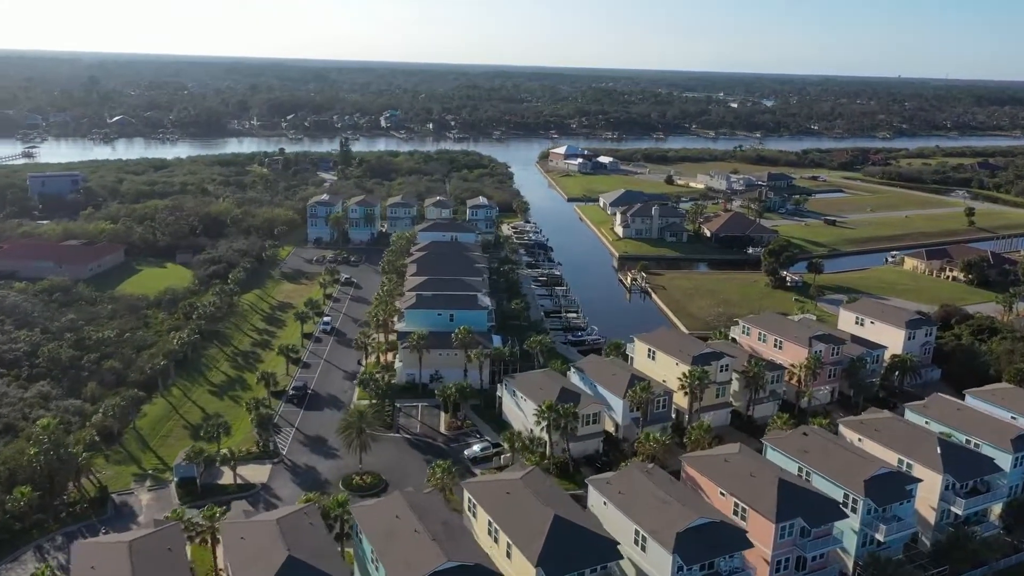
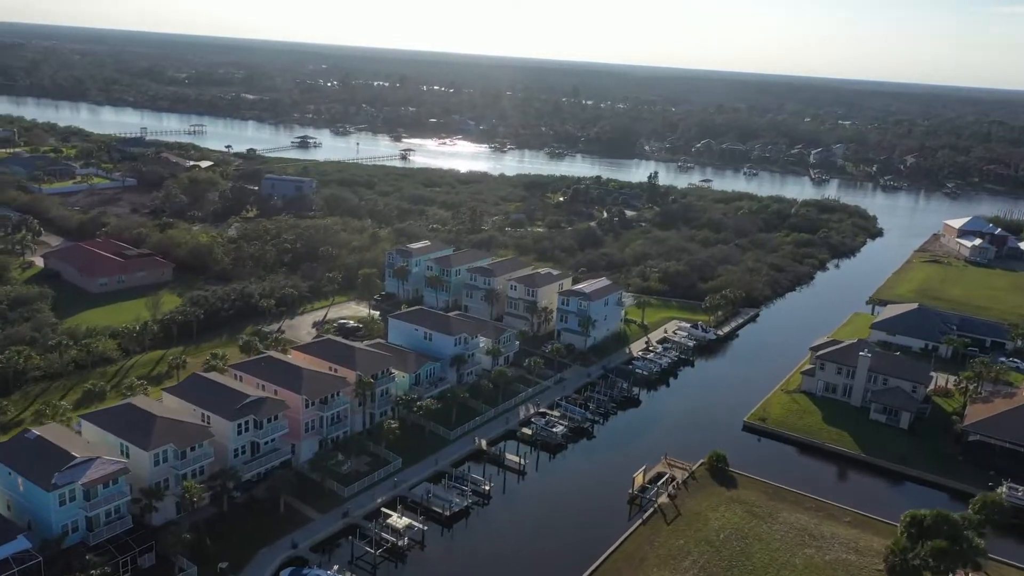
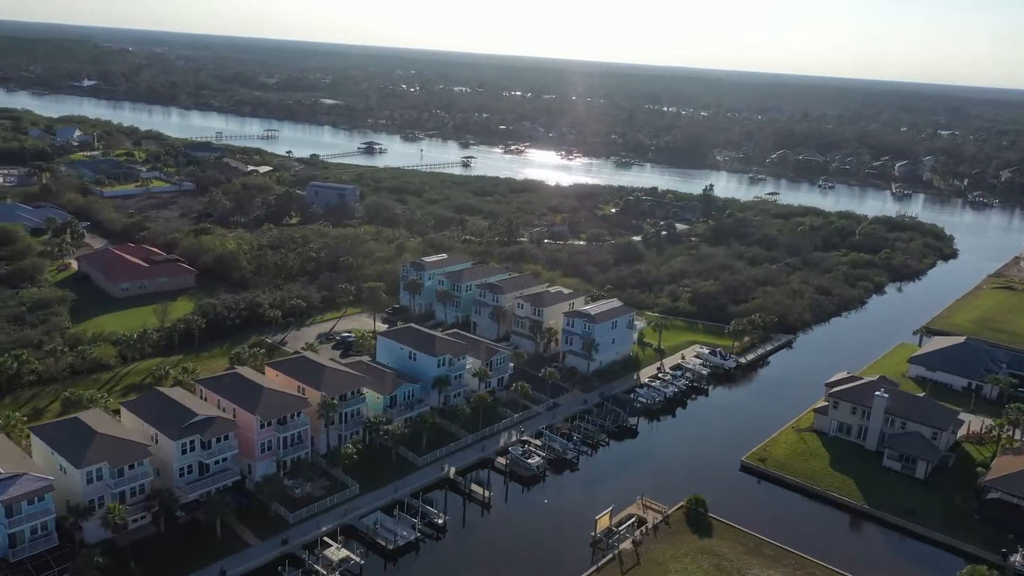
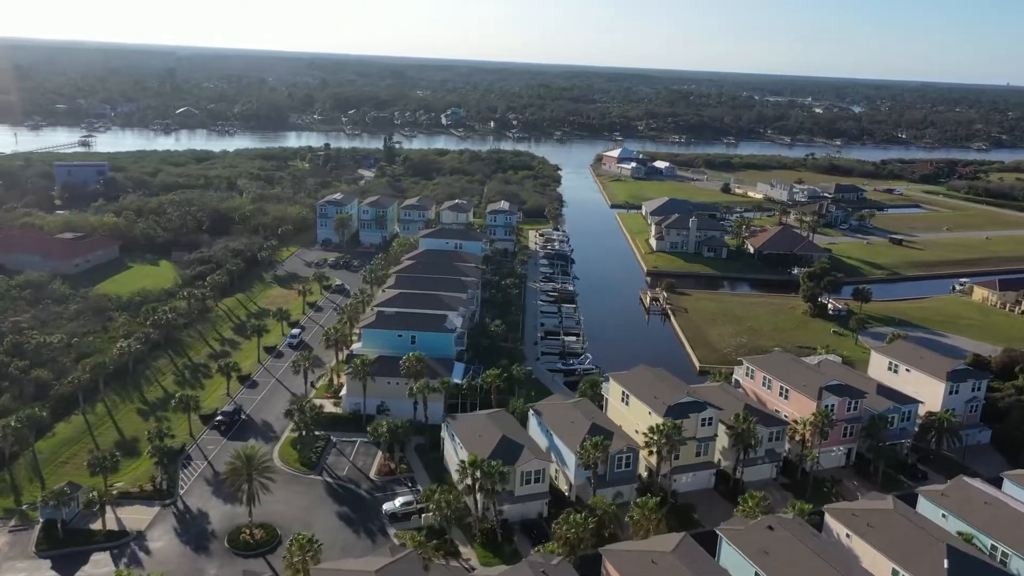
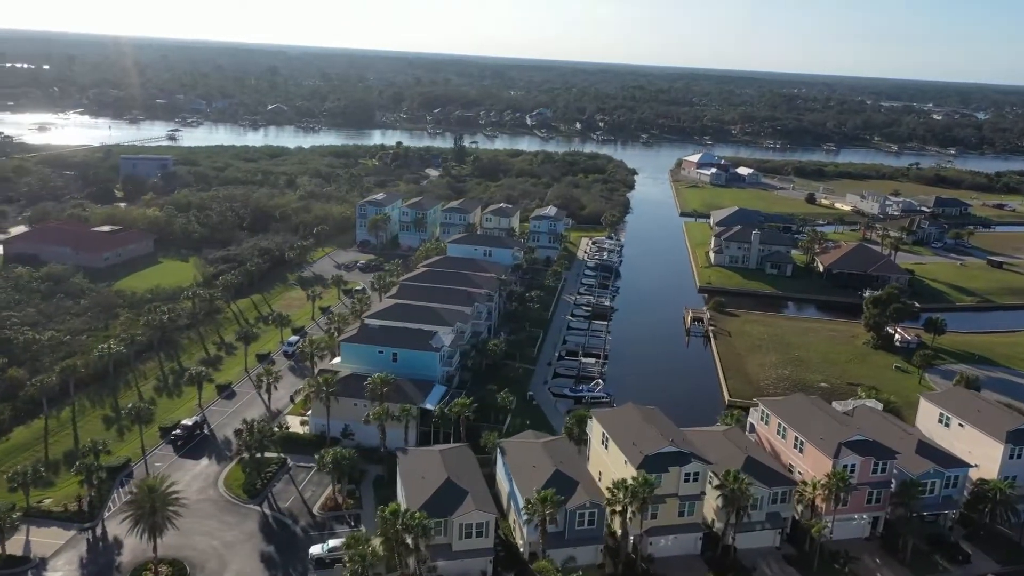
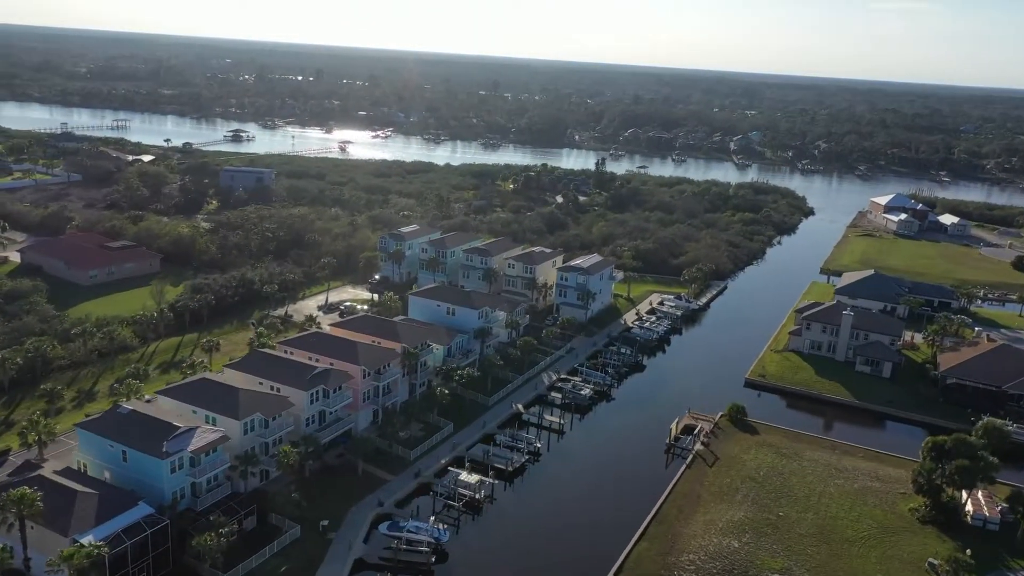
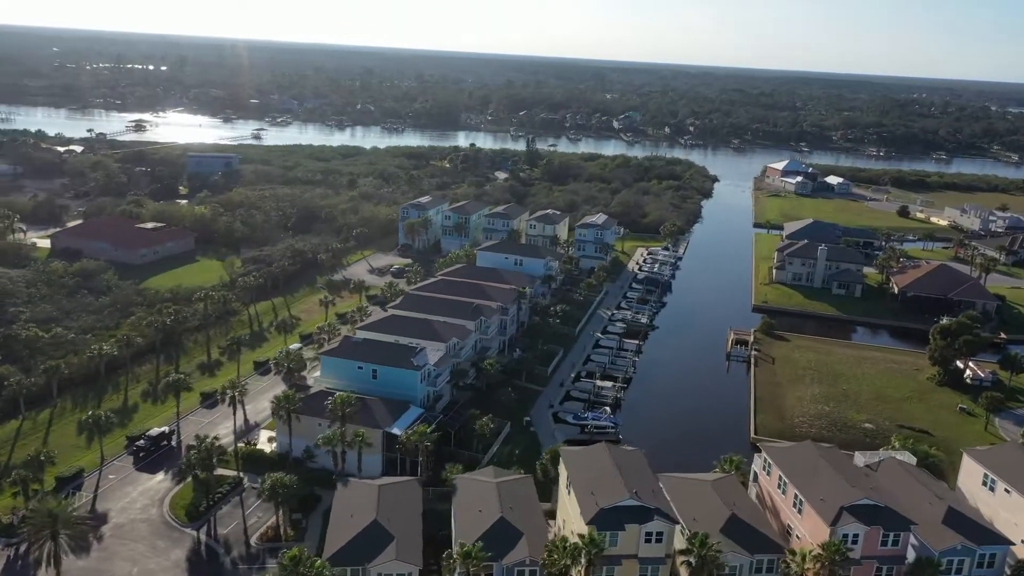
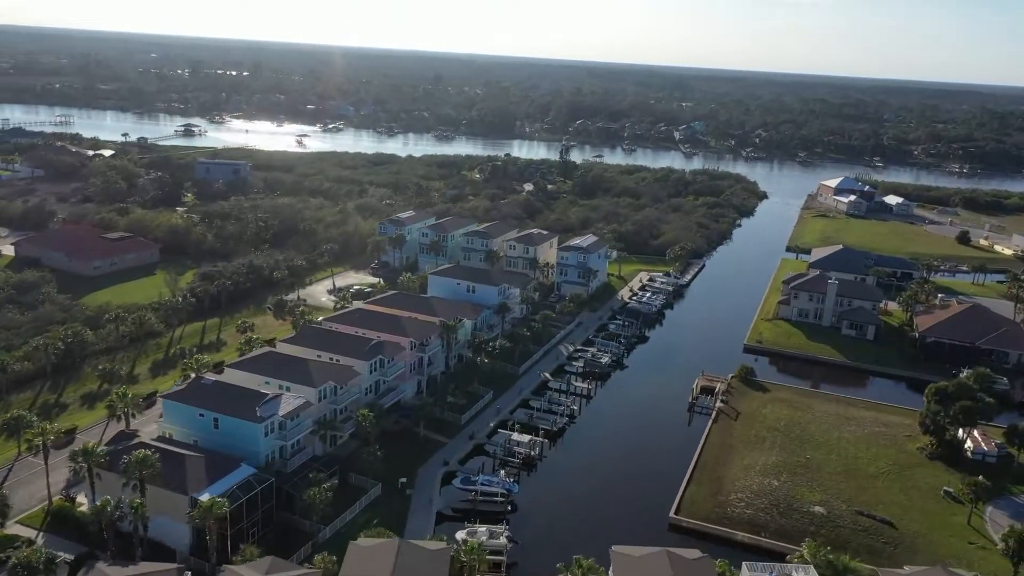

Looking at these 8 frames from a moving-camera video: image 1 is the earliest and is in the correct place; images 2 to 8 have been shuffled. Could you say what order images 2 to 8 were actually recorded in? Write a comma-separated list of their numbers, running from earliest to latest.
4, 5, 7, 8, 6, 2, 3
